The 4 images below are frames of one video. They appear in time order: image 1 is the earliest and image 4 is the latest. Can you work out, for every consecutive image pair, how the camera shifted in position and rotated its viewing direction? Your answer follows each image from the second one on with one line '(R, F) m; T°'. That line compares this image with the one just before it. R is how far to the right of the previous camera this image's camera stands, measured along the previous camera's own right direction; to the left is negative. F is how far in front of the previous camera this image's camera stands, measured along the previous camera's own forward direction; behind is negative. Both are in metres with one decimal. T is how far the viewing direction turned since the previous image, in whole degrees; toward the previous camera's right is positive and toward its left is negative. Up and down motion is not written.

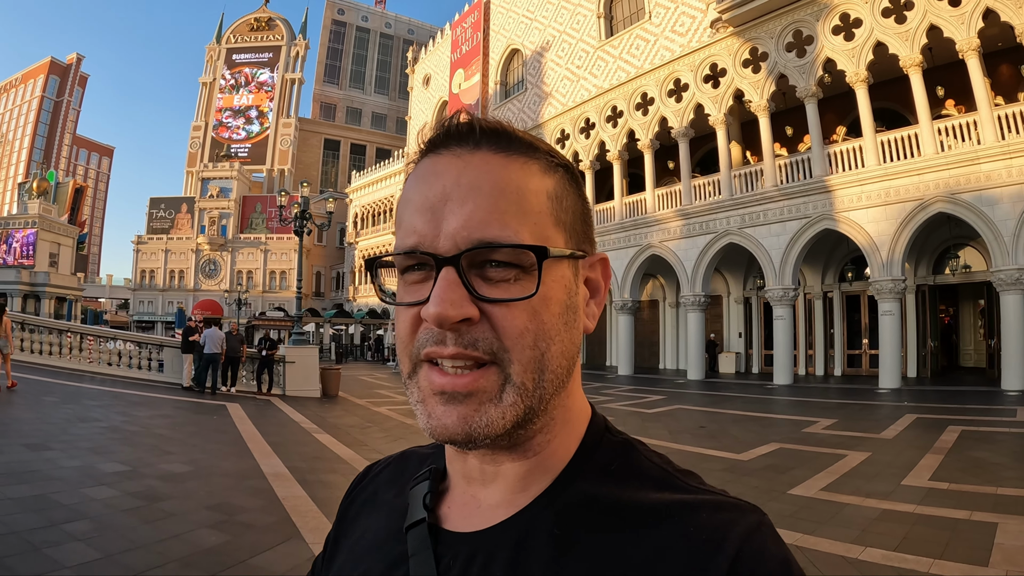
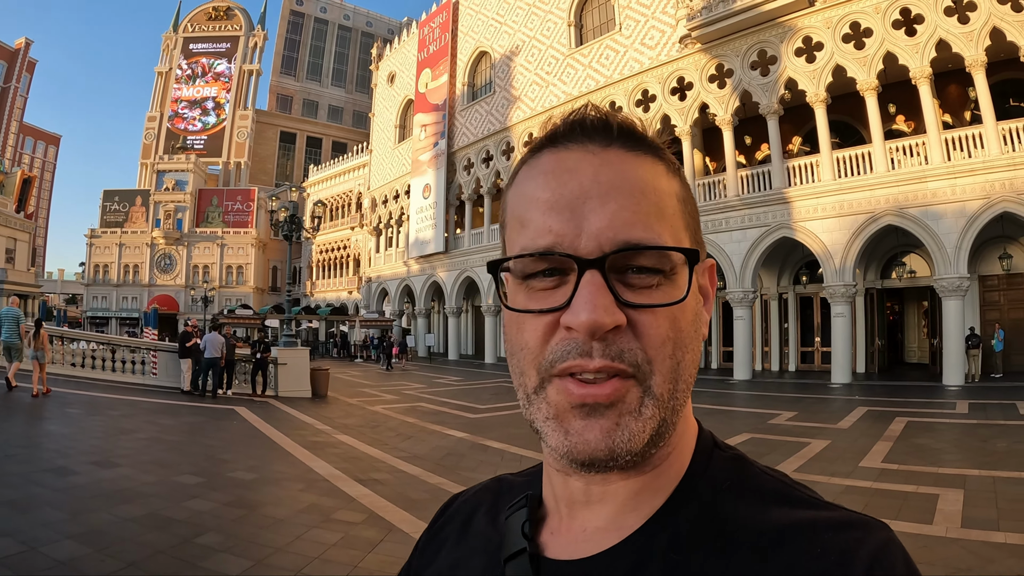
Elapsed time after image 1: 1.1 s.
(-0.6, -0.5) m; +5°
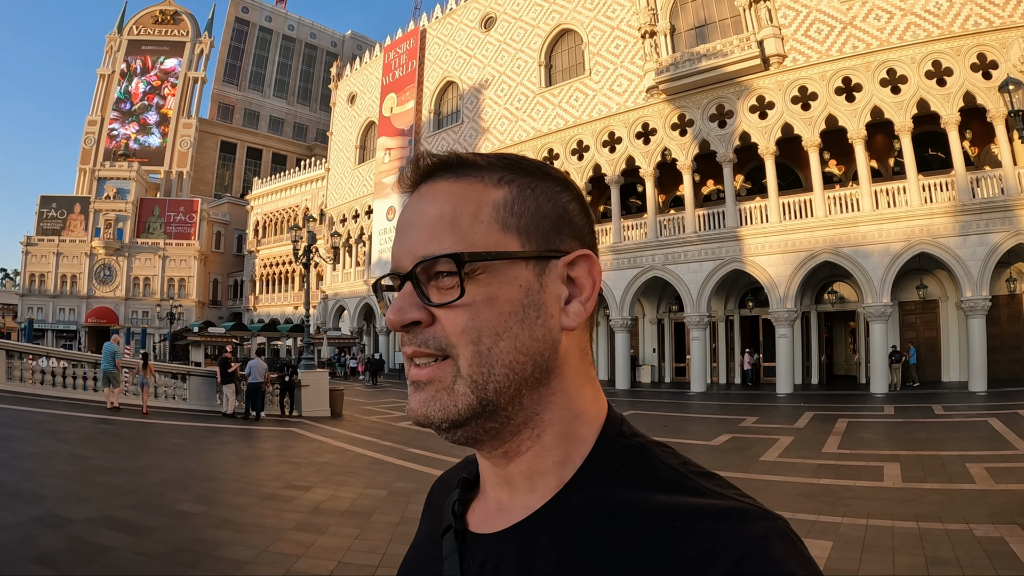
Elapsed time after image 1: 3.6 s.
(-1.6, -1.3) m; +7°
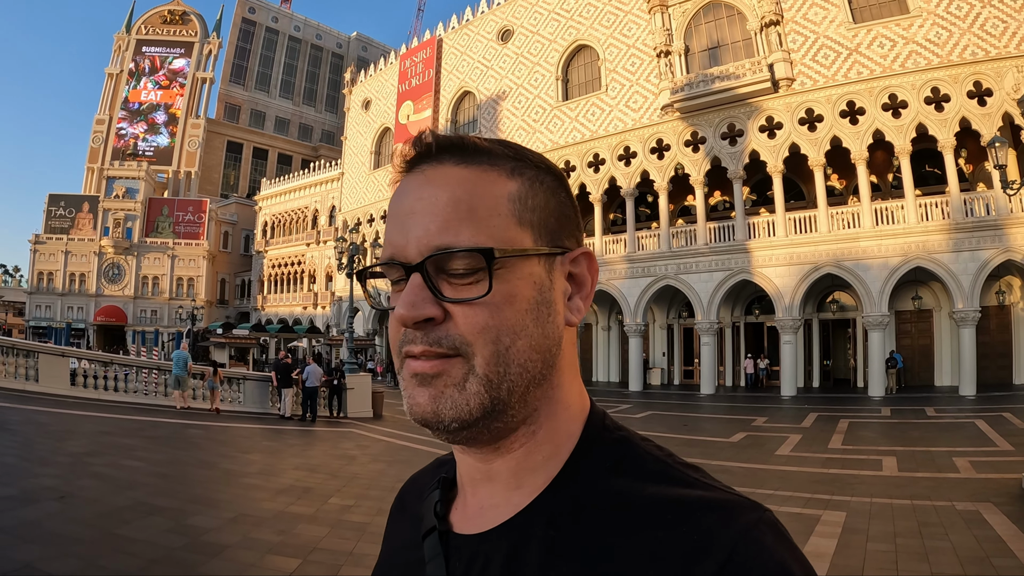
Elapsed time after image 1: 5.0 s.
(-0.8, -1.1) m; 0°
